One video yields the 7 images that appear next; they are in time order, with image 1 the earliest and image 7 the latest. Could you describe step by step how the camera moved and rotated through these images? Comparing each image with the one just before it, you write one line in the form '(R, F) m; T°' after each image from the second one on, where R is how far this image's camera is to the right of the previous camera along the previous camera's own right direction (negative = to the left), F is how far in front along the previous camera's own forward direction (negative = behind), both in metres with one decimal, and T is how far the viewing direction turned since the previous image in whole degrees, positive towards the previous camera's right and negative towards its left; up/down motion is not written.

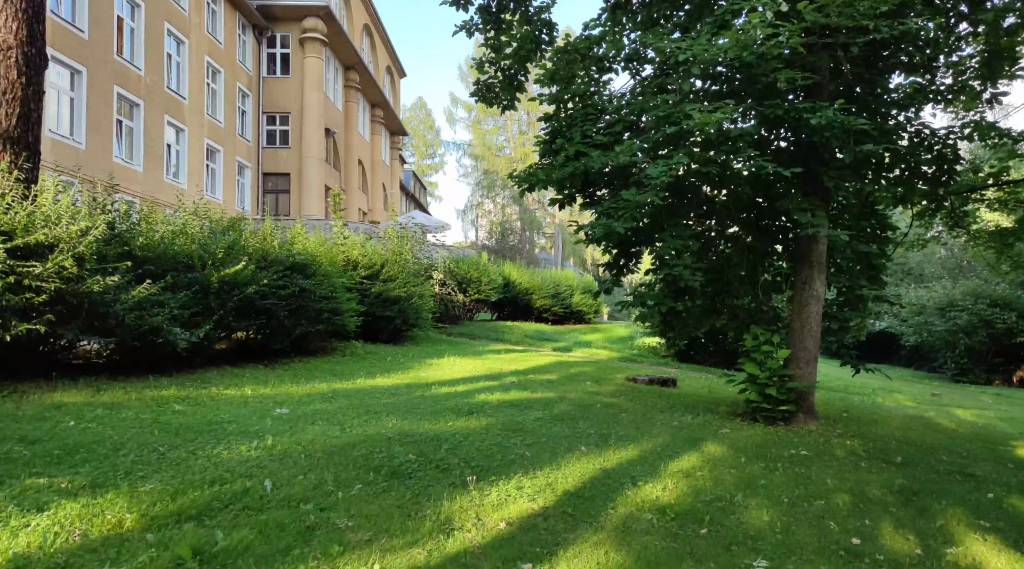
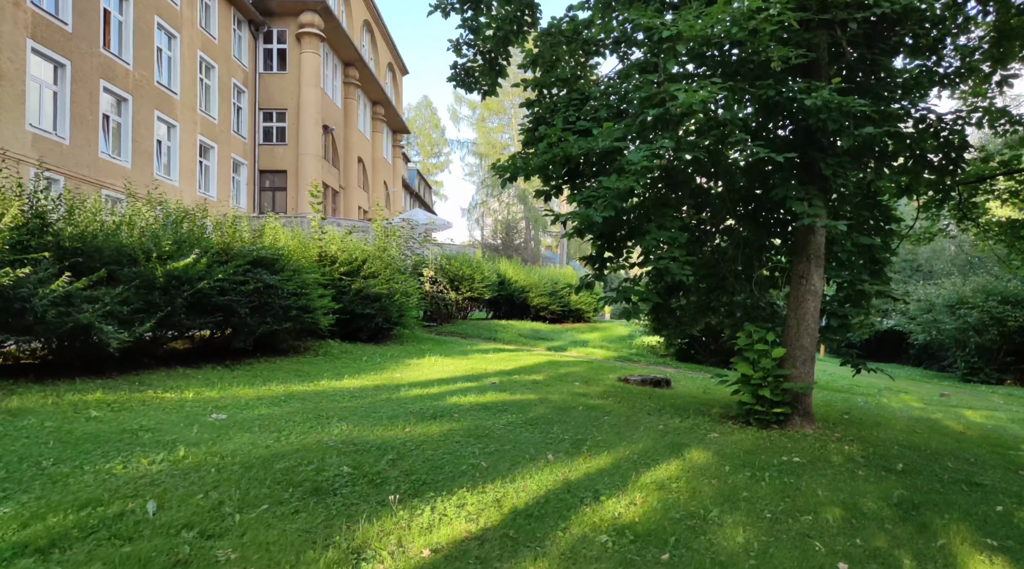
(+0.4, +0.6) m; -1°
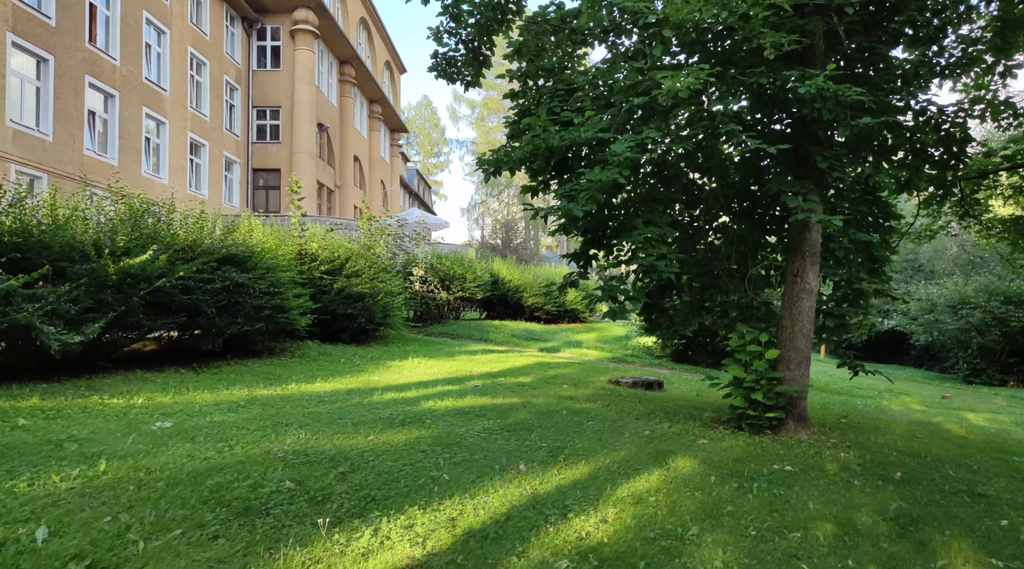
(+0.2, +0.4) m; 0°
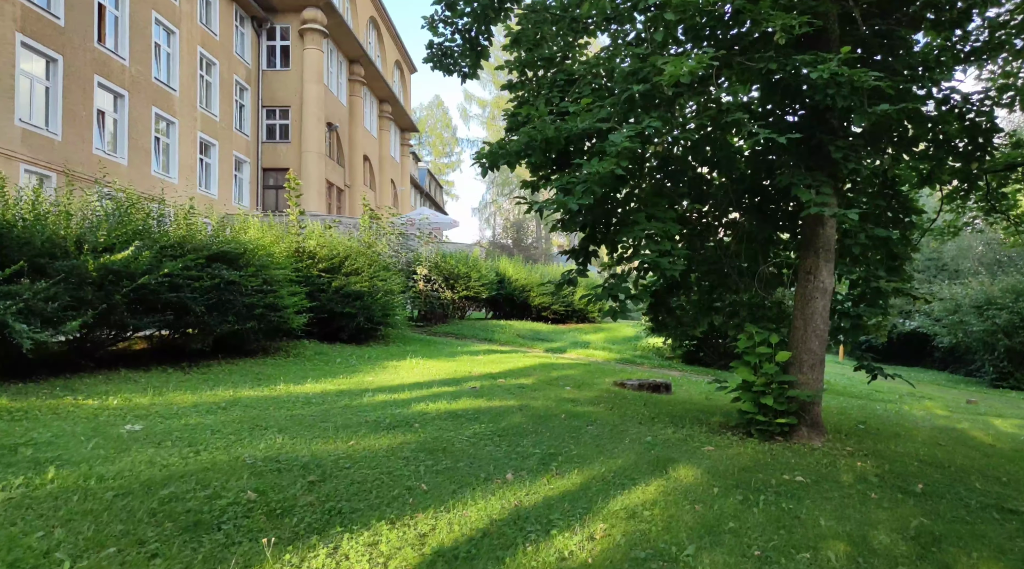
(+0.2, +0.3) m; -1°
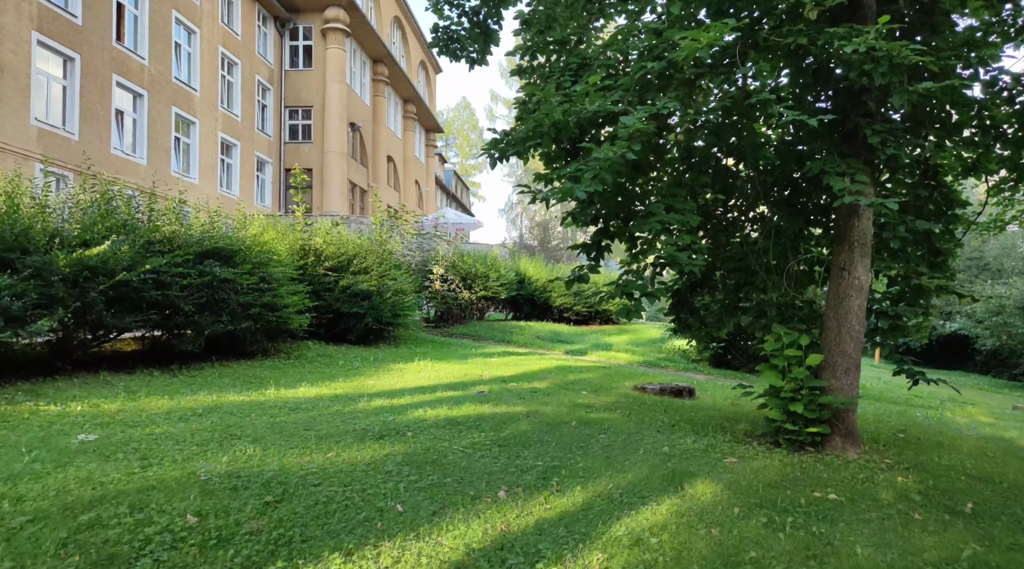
(+0.2, +0.6) m; -2°
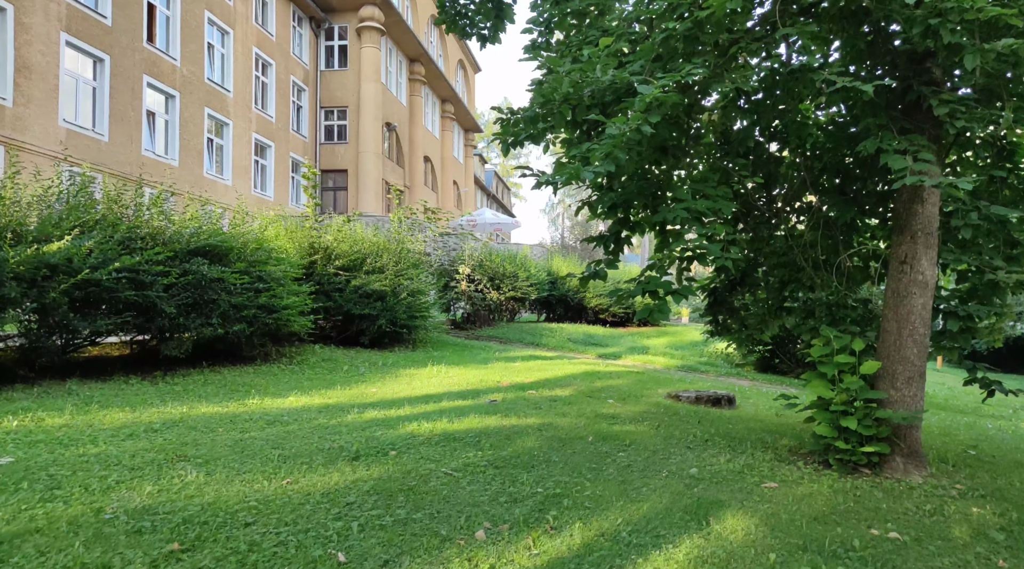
(+0.3, +0.8) m; -3°
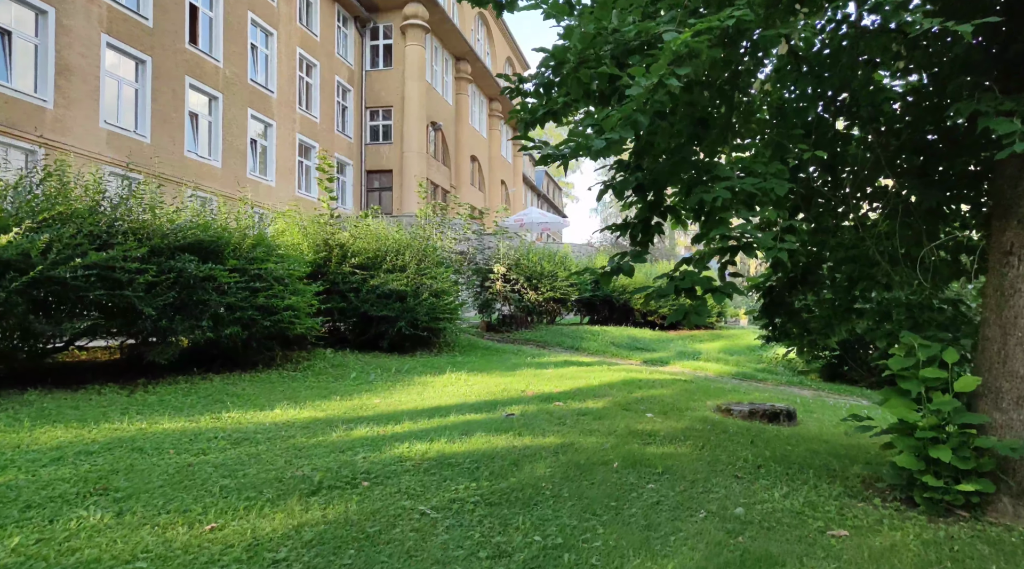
(+0.3, +0.9) m; -4°
